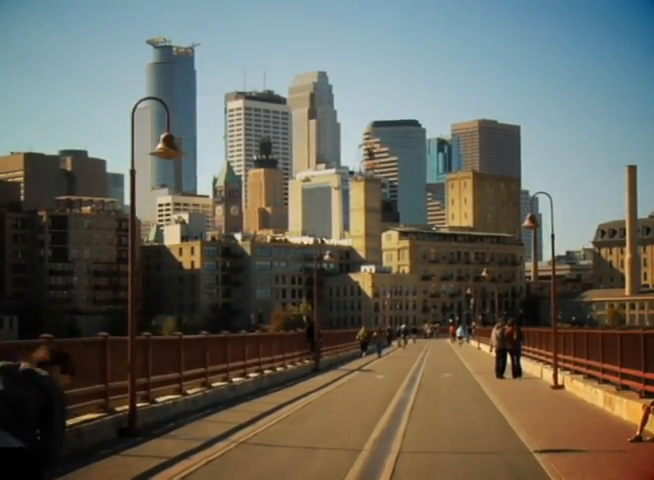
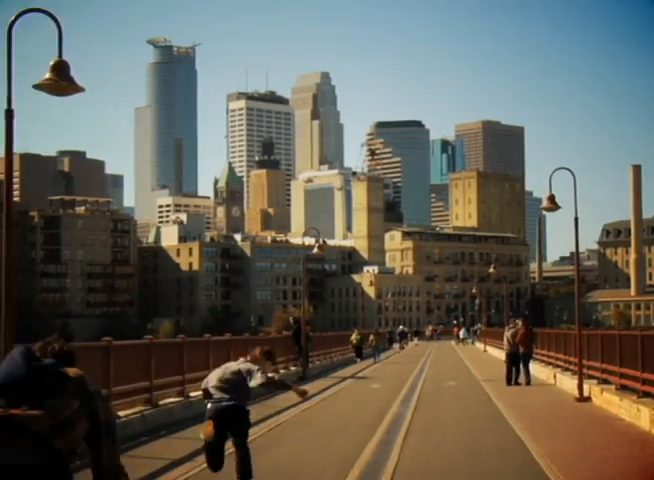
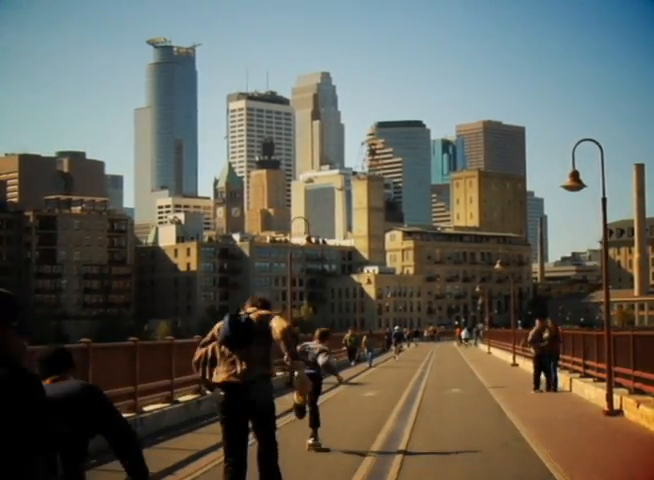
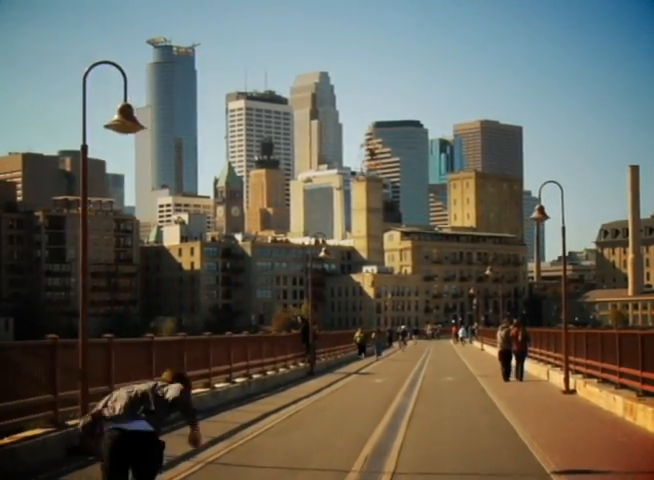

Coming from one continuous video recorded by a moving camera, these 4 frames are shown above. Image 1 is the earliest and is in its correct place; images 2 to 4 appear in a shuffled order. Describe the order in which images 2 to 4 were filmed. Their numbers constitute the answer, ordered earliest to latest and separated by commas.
4, 2, 3
